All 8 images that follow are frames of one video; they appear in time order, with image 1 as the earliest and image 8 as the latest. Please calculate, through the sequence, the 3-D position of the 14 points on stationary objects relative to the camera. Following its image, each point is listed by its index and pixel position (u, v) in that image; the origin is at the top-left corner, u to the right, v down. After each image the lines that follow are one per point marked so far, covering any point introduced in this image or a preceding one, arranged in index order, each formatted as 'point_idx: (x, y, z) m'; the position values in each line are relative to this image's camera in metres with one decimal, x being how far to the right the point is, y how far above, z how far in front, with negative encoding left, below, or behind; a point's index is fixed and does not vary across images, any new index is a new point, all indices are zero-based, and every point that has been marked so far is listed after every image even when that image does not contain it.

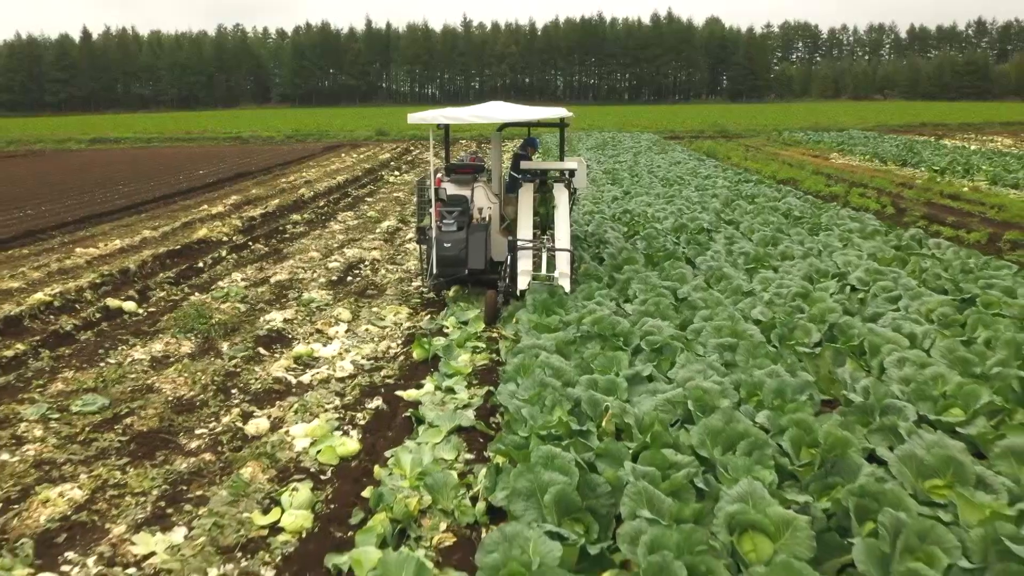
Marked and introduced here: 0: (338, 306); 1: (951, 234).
0: (-1.5, -0.2, +5.7) m
1: (+5.3, +0.7, +7.9) m
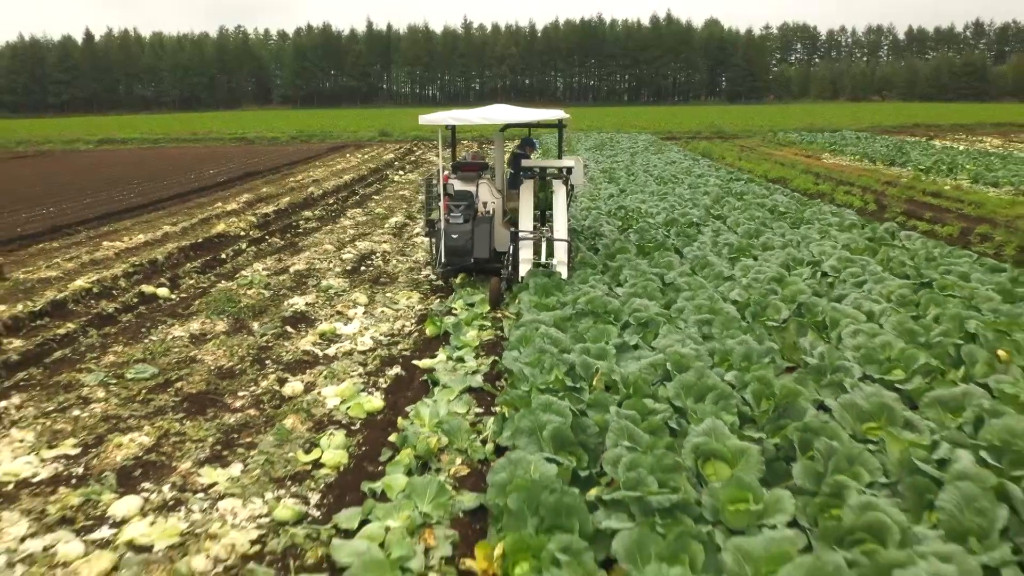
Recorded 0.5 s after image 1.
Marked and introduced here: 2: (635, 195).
0: (-1.5, 0.0, +6.2) m
1: (+5.3, +0.8, +8.4) m
2: (+2.0, +1.5, +10.3) m
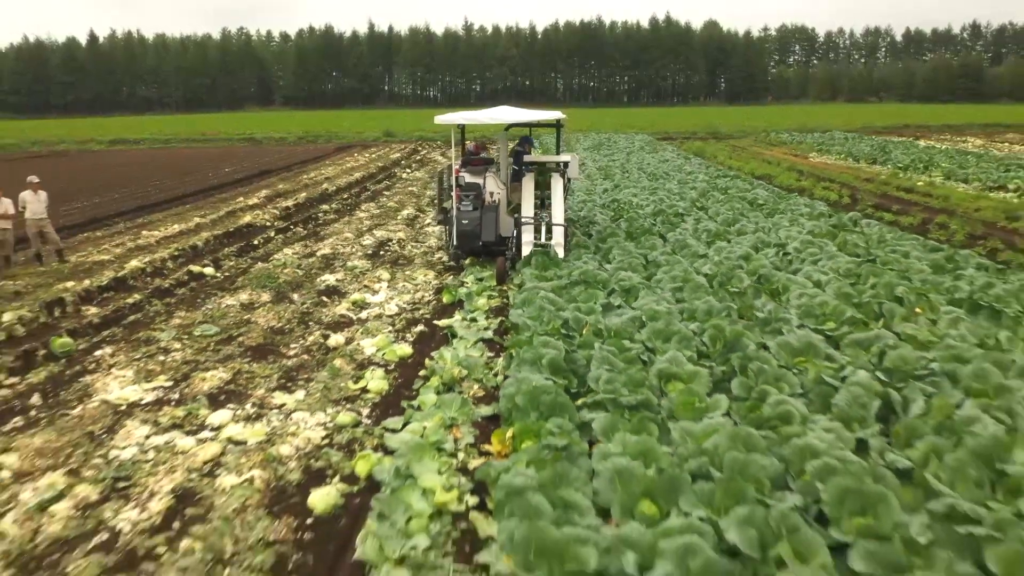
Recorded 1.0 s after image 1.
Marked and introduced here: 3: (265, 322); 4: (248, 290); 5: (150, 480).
0: (-1.5, +0.2, +7.1) m
1: (+5.4, +1.0, +9.2) m
2: (+2.0, +1.7, +11.1) m
3: (-2.1, -0.3, +5.5) m
4: (-2.6, 0.0, +6.5) m
5: (-1.8, -0.9, +3.3) m
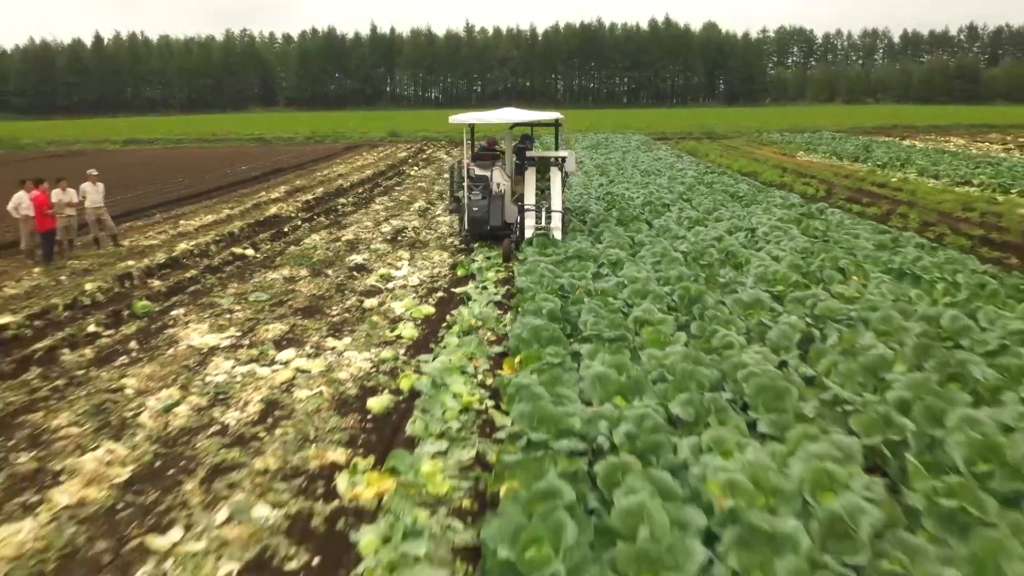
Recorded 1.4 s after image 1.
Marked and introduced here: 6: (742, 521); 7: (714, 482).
0: (-1.4, +0.4, +8.1) m
1: (+5.4, +1.3, +10.2) m
2: (+2.1, +2.0, +12.1) m
3: (-2.0, 0.0, +6.5) m
4: (-2.6, +0.2, +7.5) m
5: (-1.7, -0.7, +4.3) m
6: (+0.9, -0.8, +2.5) m
7: (+0.8, -0.8, +2.7) m
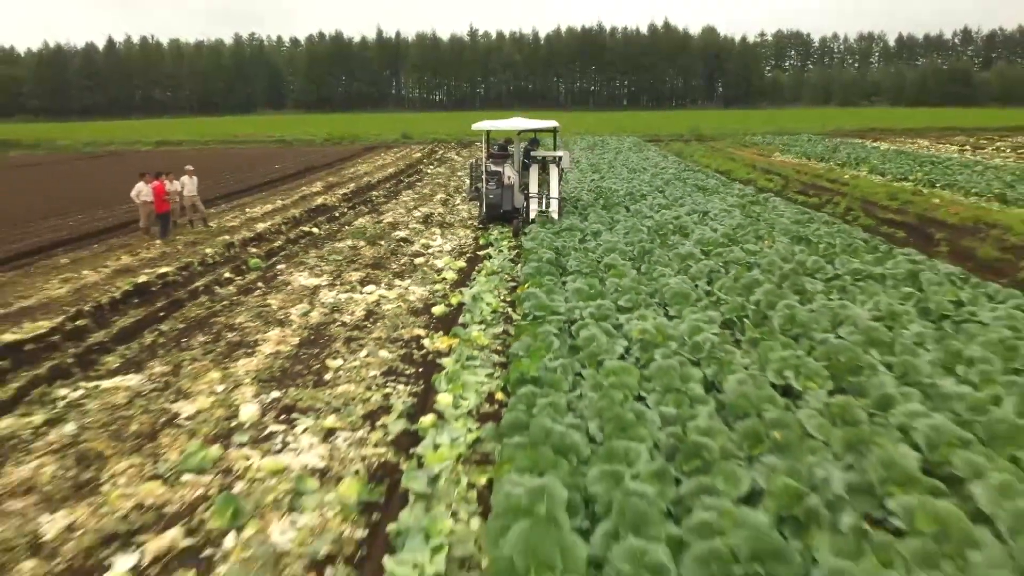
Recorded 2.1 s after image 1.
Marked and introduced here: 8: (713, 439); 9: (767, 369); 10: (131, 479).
0: (-1.3, +0.9, +10.4) m
1: (+5.6, +1.7, +12.5) m
2: (+2.2, +2.4, +14.4) m
3: (-1.9, +0.5, +8.8) m
4: (-2.5, +0.7, +9.8) m
5: (-1.6, -0.2, +6.6) m
6: (+1.0, -0.4, +4.8) m
7: (+0.9, -0.3, +5.0) m
8: (+1.1, -0.8, +3.4) m
9: (+1.7, -0.5, +4.4) m
10: (-2.1, -1.1, +3.7) m
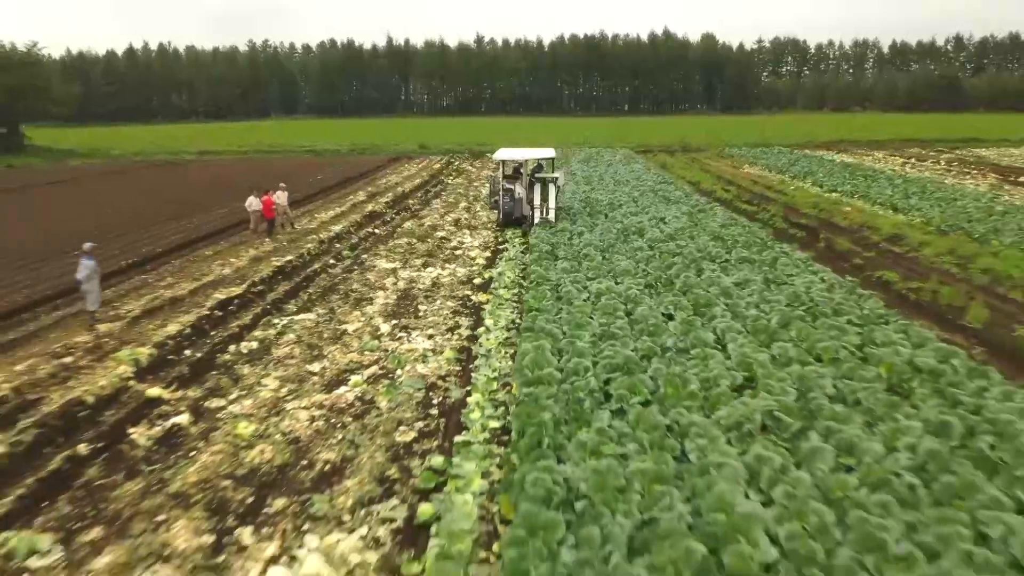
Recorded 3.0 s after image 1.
0: (-1.1, +1.2, +14.2) m
1: (+5.8, +2.0, +16.2) m
2: (+2.4, +2.7, +18.2) m
3: (-1.7, +0.8, +12.6) m
4: (-2.3, +1.0, +13.6) m
5: (-1.5, +0.1, +10.4) m
6: (+1.1, 0.0, +8.6) m
7: (+1.1, 0.0, +8.7) m
8: (+1.2, -0.4, +7.2) m
9: (+1.9, -0.2, +8.2) m
10: (-2.0, -0.8, +7.5) m
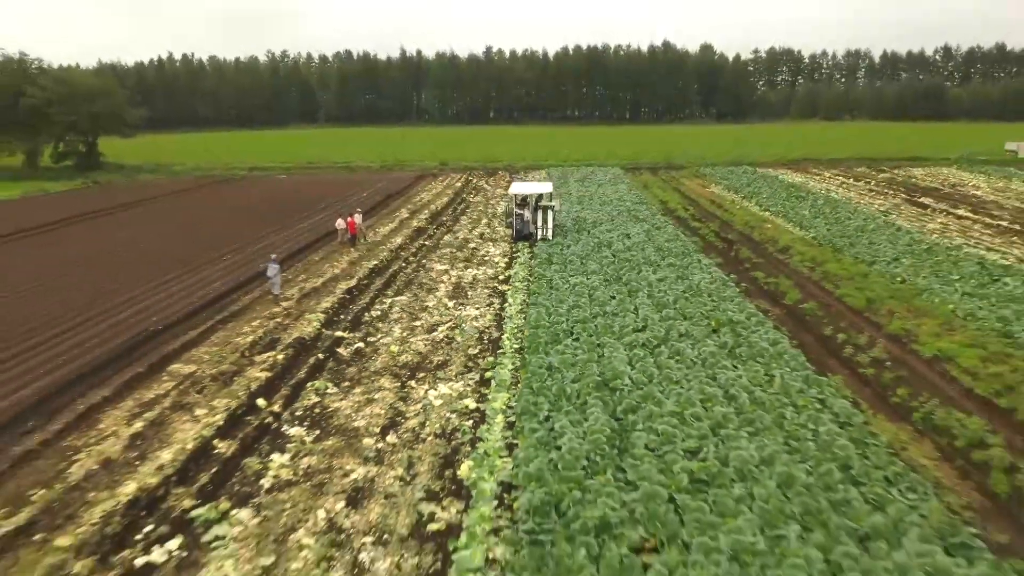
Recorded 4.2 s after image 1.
0: (-0.8, +1.4, +20.1) m
1: (+6.1, +2.2, +22.1) m
2: (+2.8, +2.9, +24.1) m
3: (-1.4, +0.9, +18.5) m
4: (-2.0, +1.2, +19.5) m
5: (-1.2, +0.3, +16.3) m
6: (+1.4, +0.1, +14.5) m
7: (+1.4, +0.2, +14.7) m
8: (+1.5, -0.3, +13.1) m
9: (+2.1, 0.0, +14.1) m
10: (-1.7, -0.6, +13.4) m
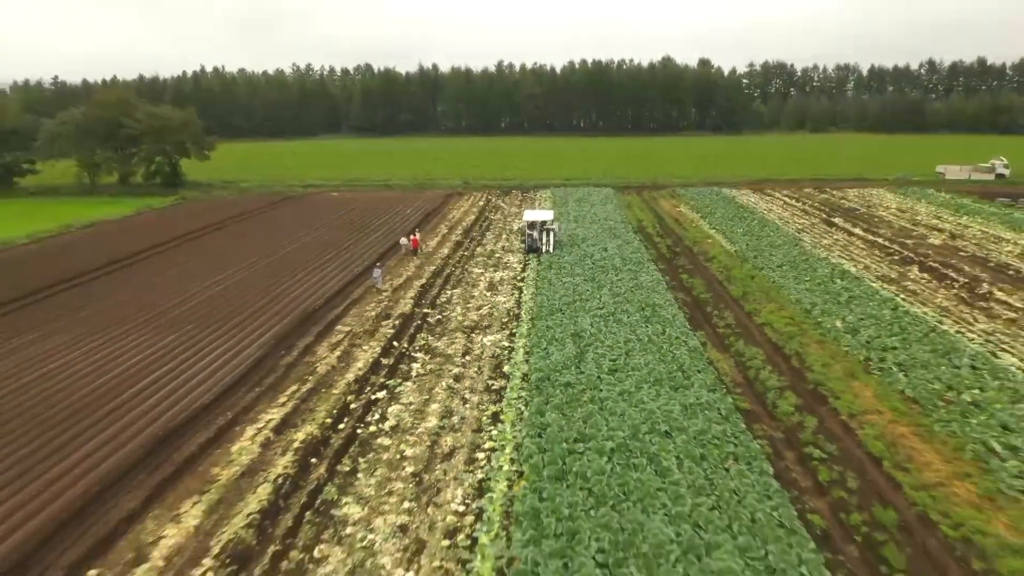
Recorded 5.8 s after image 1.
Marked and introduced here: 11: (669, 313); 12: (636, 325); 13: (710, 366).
0: (-0.2, +1.5, +28.9) m
1: (+6.7, +2.3, +30.8) m
2: (+3.4, +3.0, +32.8) m
3: (-0.9, +1.1, +27.3) m
4: (-1.4, +1.3, +28.3) m
5: (-0.7, +0.4, +25.1) m
6: (+1.9, +0.2, +23.2) m
7: (+1.9, +0.3, +23.4) m
8: (+1.9, -0.2, +21.8) m
9: (+2.6, +0.1, +22.8) m
10: (-1.2, -0.5, +22.2) m
11: (+4.9, -0.8, +19.9) m
12: (+3.7, -1.1, +18.9) m
13: (+5.0, -2.0, +16.2) m
